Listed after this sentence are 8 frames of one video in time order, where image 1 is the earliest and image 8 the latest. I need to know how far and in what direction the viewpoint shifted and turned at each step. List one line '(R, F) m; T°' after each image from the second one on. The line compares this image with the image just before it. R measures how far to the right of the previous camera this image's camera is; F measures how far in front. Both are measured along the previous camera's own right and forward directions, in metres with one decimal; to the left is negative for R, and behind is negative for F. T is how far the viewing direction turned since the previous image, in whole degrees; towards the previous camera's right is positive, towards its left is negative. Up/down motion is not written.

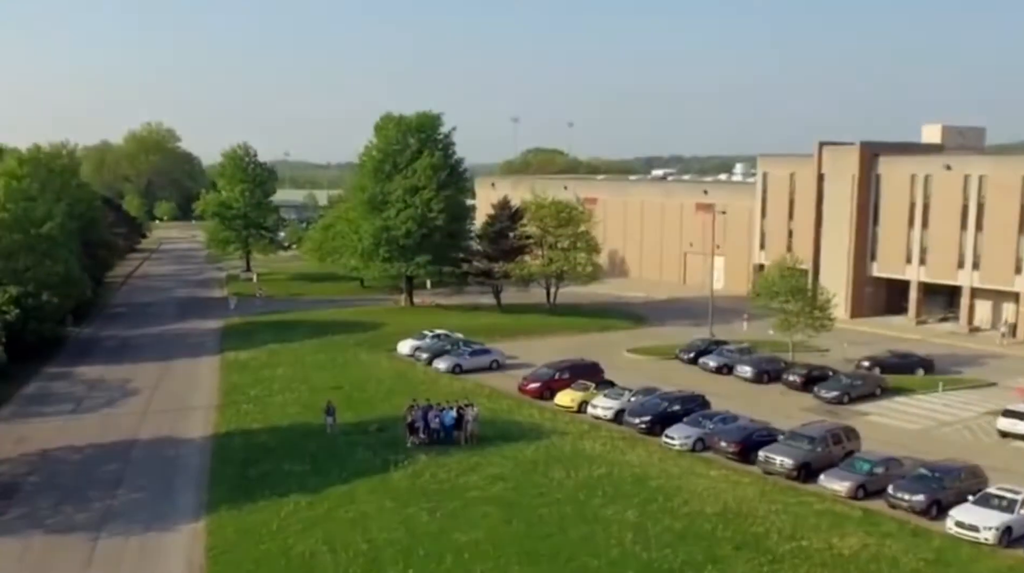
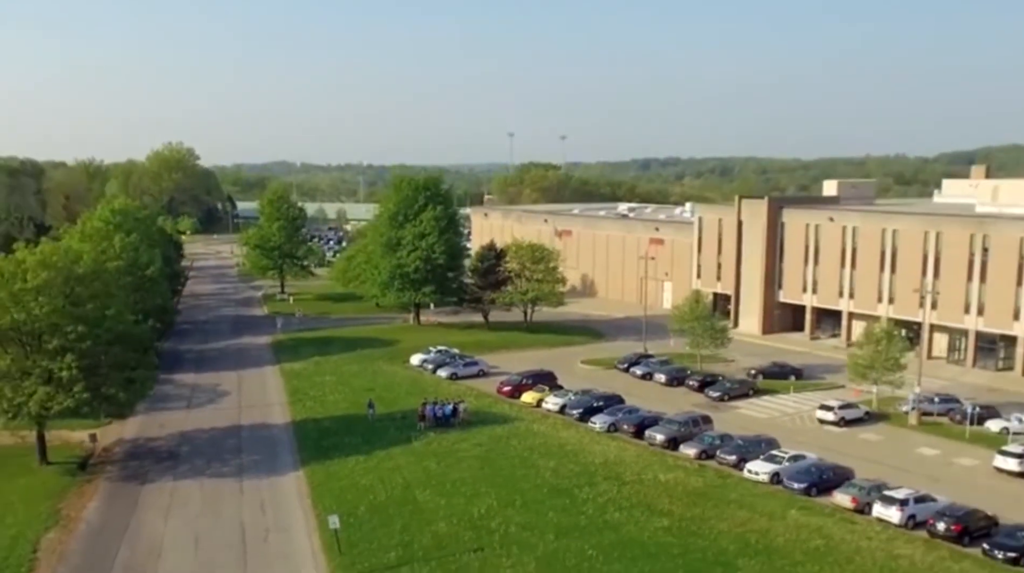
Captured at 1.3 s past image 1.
(+0.7, -12.3) m; 0°
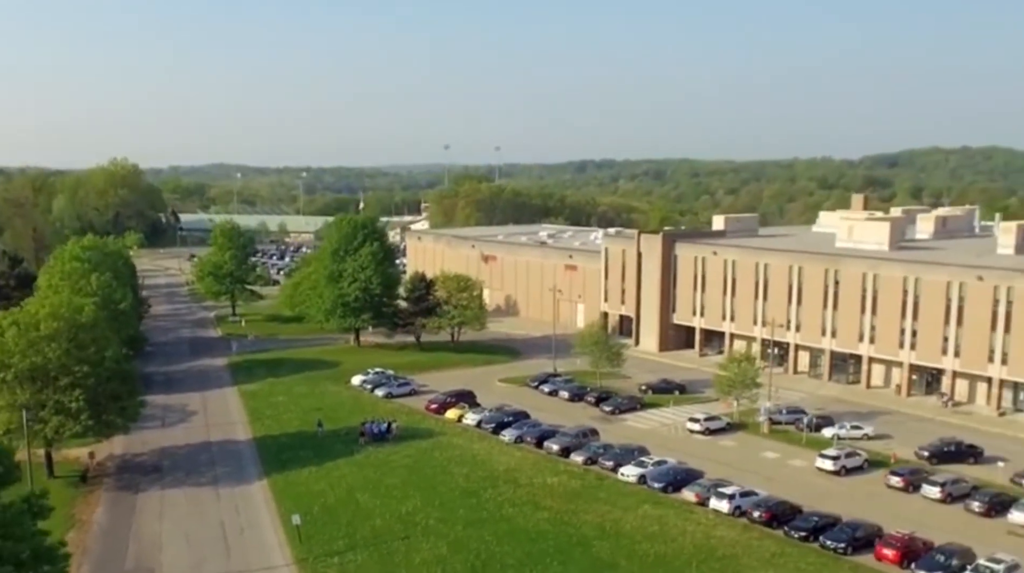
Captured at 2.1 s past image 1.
(+0.7, -7.9) m; +3°
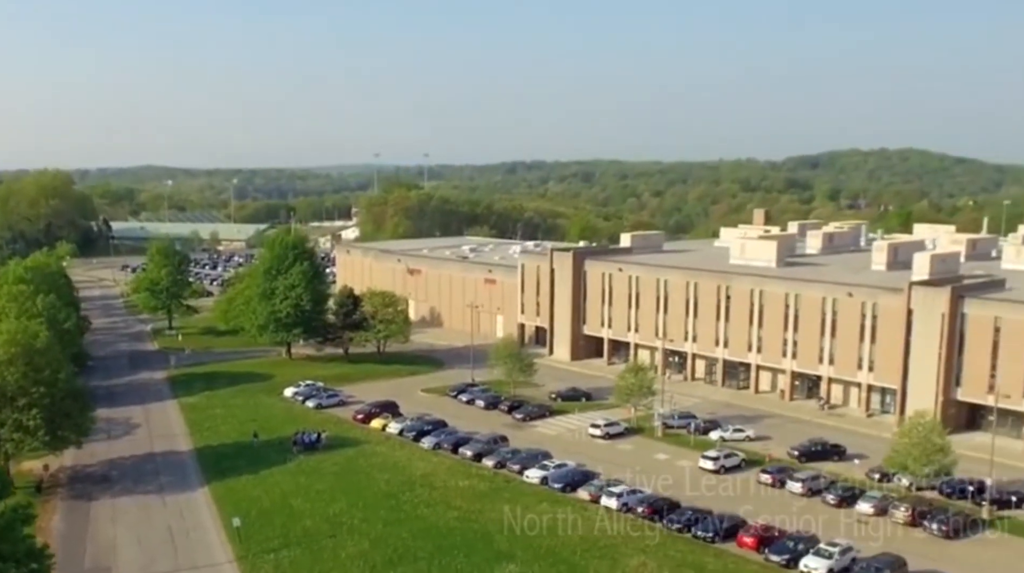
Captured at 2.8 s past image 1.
(+0.7, -4.9) m; +3°
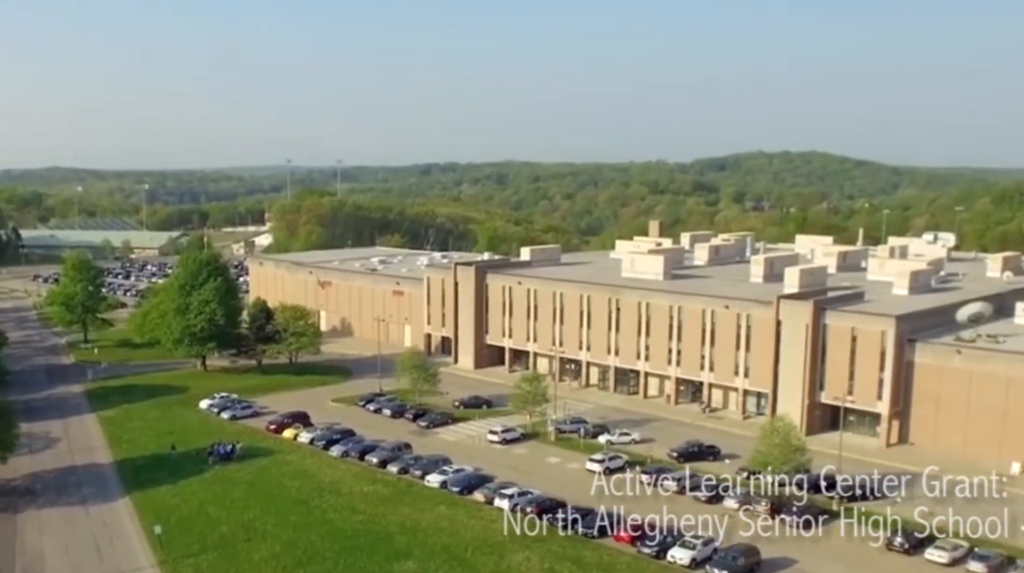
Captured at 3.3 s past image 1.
(+0.7, -4.1) m; +4°
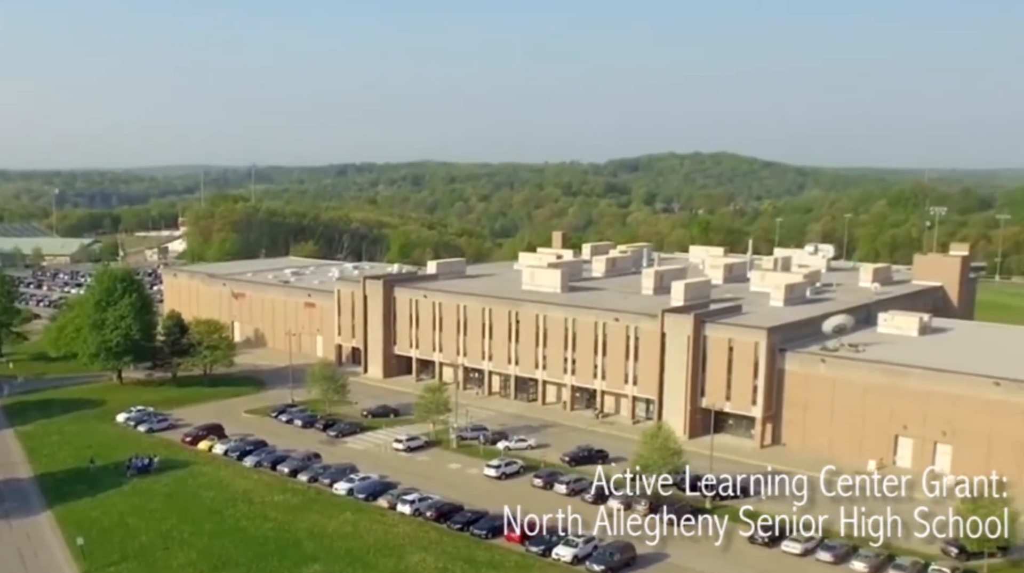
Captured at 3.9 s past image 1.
(+0.9, -4.0) m; +4°
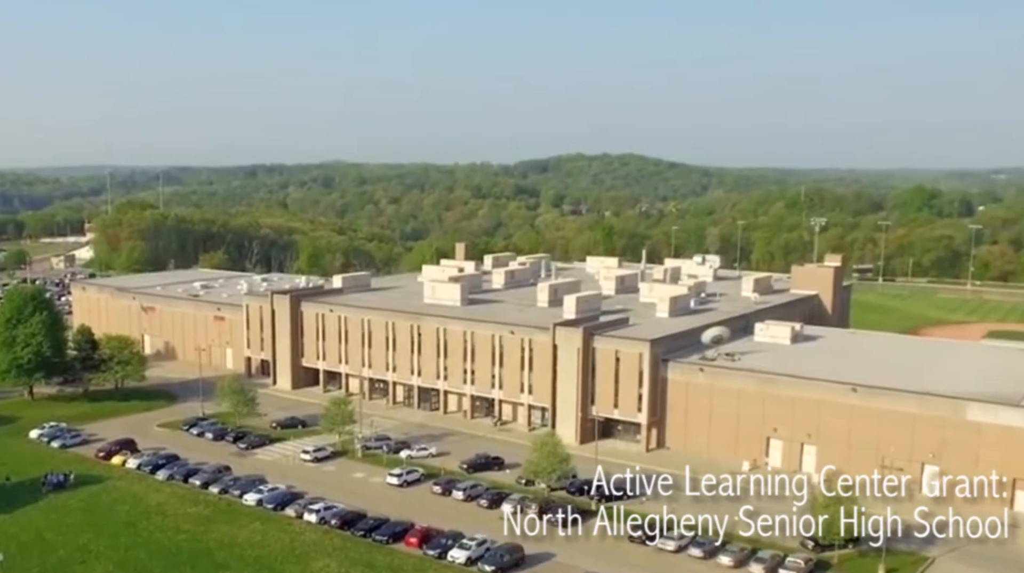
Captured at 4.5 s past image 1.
(+0.7, -4.0) m; +5°
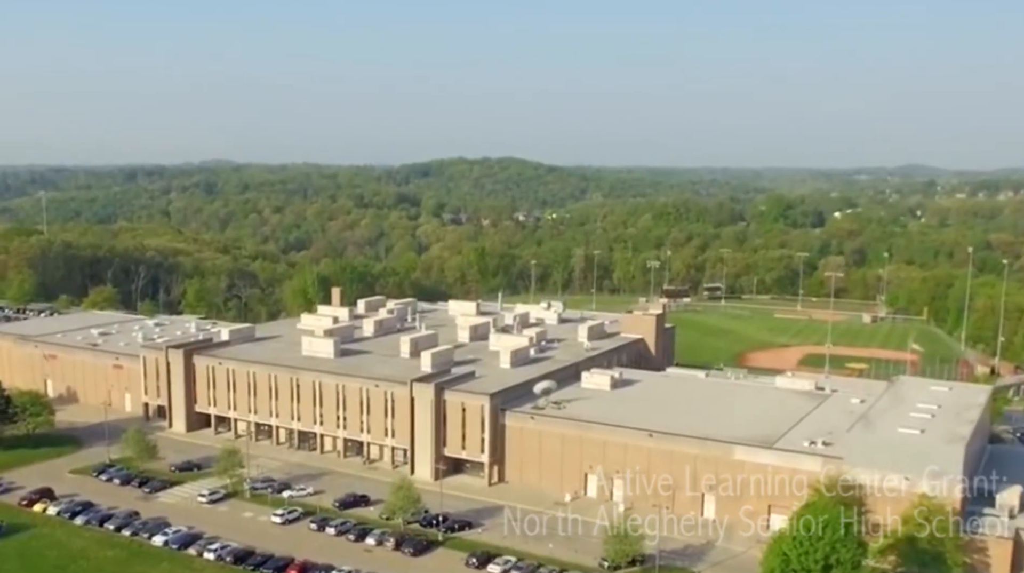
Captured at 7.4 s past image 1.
(+1.7, -13.7) m; +6°
